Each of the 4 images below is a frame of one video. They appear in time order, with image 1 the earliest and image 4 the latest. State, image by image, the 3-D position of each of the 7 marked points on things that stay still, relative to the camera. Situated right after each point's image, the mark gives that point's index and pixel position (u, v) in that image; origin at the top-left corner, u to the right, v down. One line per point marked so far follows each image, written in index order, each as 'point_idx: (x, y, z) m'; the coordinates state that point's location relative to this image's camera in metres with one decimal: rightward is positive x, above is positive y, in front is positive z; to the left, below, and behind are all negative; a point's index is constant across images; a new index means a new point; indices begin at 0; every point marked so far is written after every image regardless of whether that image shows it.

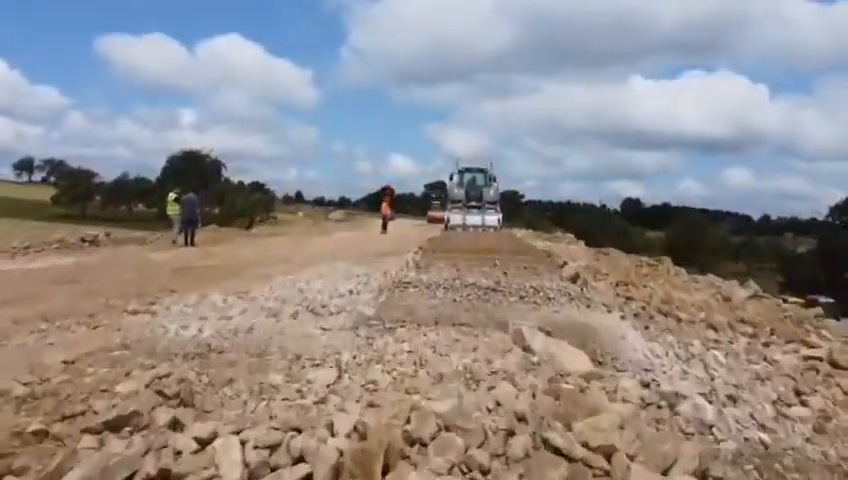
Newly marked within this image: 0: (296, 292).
0: (-2.0, -0.8, +11.0) m
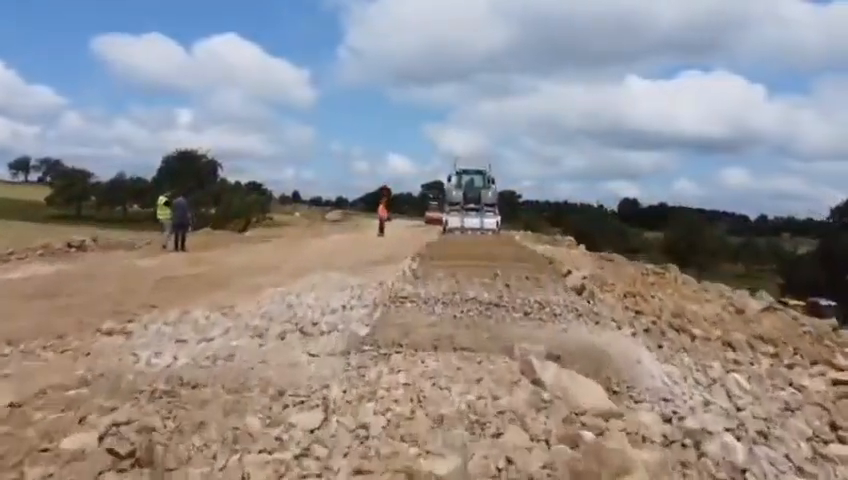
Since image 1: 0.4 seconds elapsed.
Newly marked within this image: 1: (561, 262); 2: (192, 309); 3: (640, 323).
0: (-2.1, -1.0, +10.3) m
1: (+3.7, -0.6, +18.6) m
2: (-3.4, -1.0, +10.1) m
3: (+3.3, -1.3, +10.6) m
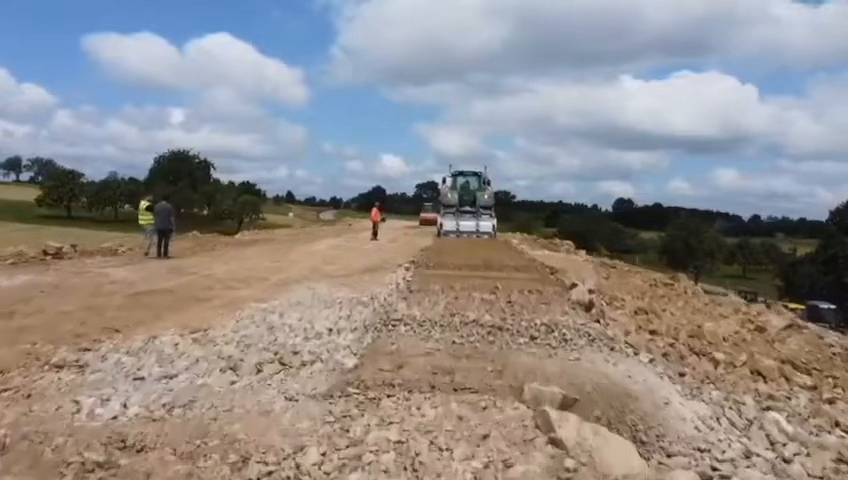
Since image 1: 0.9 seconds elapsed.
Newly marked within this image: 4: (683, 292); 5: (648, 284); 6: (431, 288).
0: (-2.1, -1.2, +9.3) m
1: (+3.5, -0.8, +17.7) m
2: (-3.4, -1.2, +9.1) m
3: (+3.2, -1.5, +9.6) m
4: (+5.8, -1.2, +15.6) m
5: (+5.1, -1.0, +16.0) m
6: (+0.1, -0.9, +13.3) m
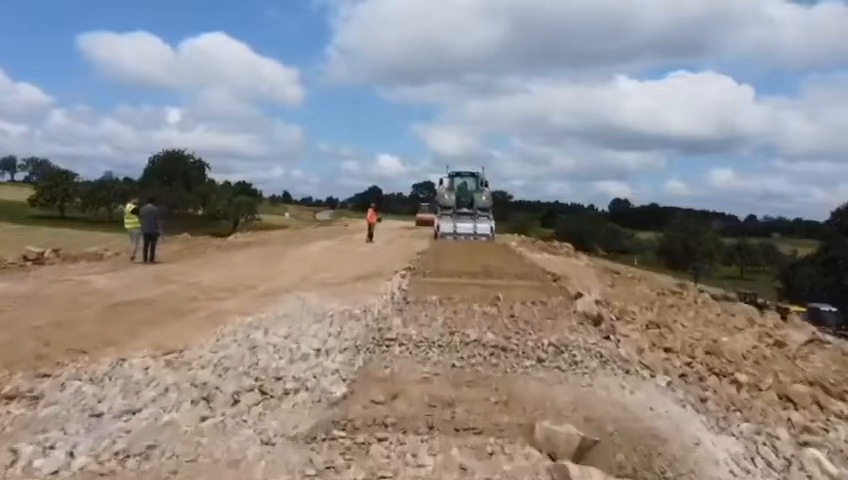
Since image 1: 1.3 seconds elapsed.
0: (-2.2, -1.3, +8.5) m
1: (+3.5, -0.9, +16.9) m
2: (-3.5, -1.3, +8.3) m
3: (+3.2, -1.6, +8.8) m
4: (+5.7, -1.3, +14.8) m
5: (+5.1, -1.1, +15.2) m
6: (+0.1, -1.0, +12.5) m
